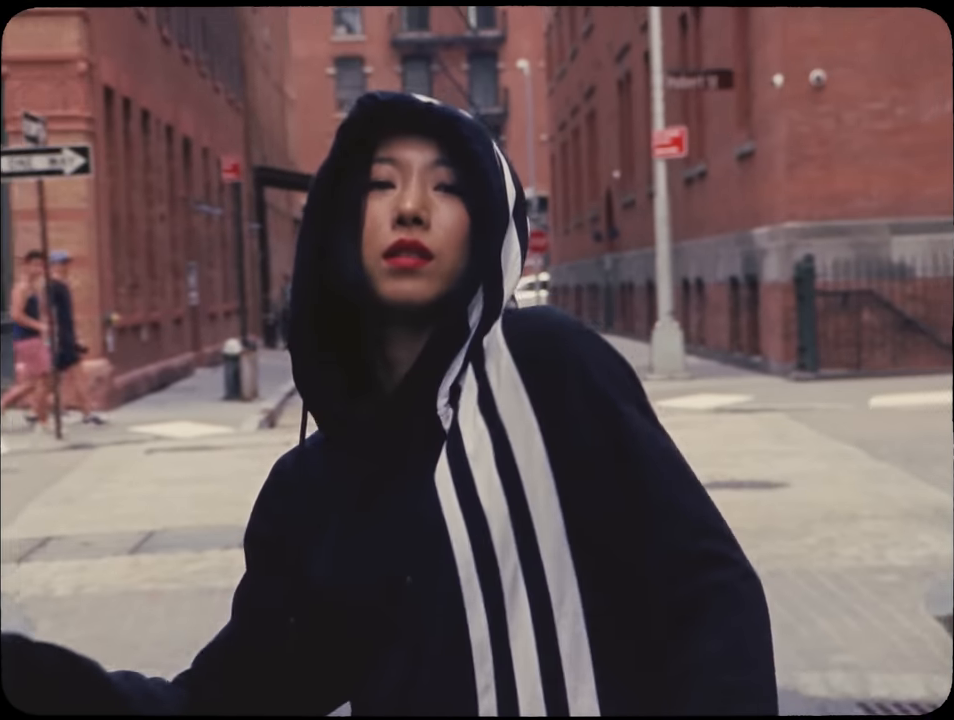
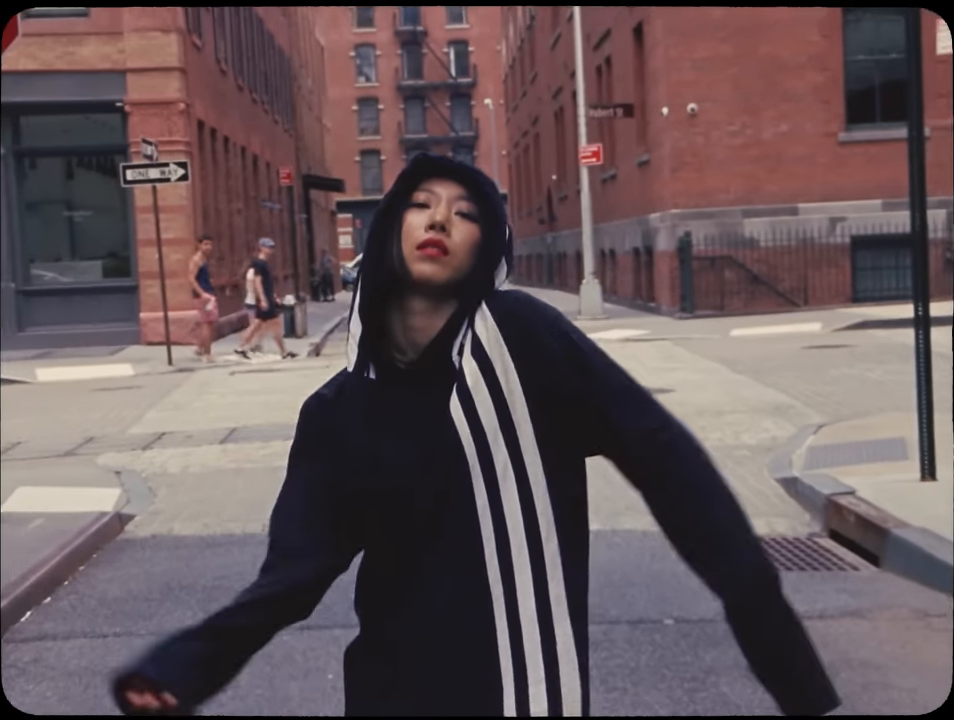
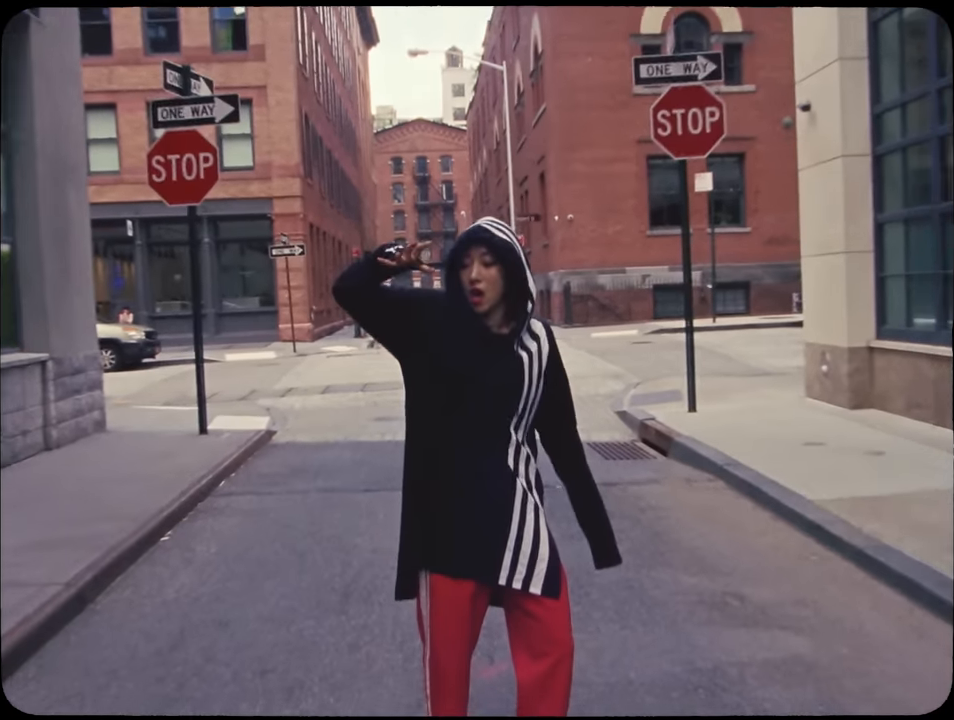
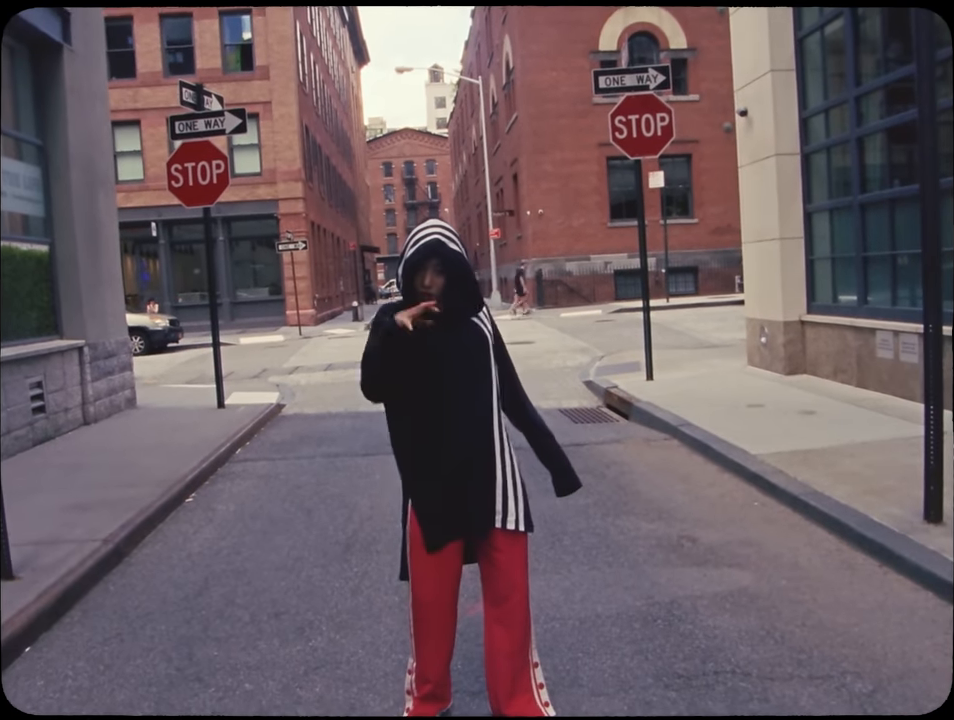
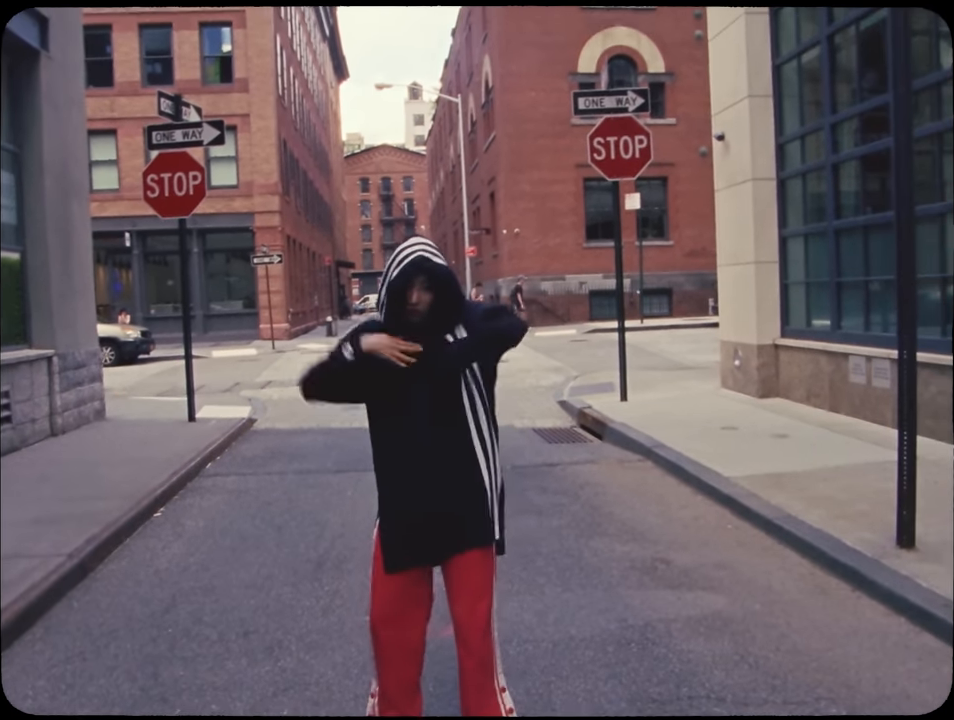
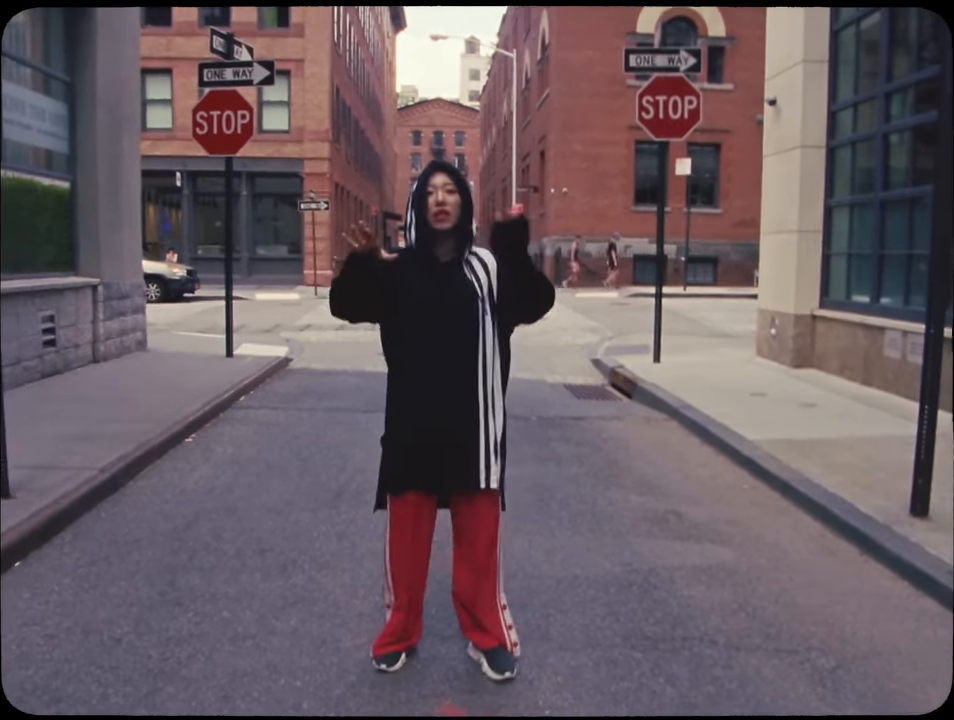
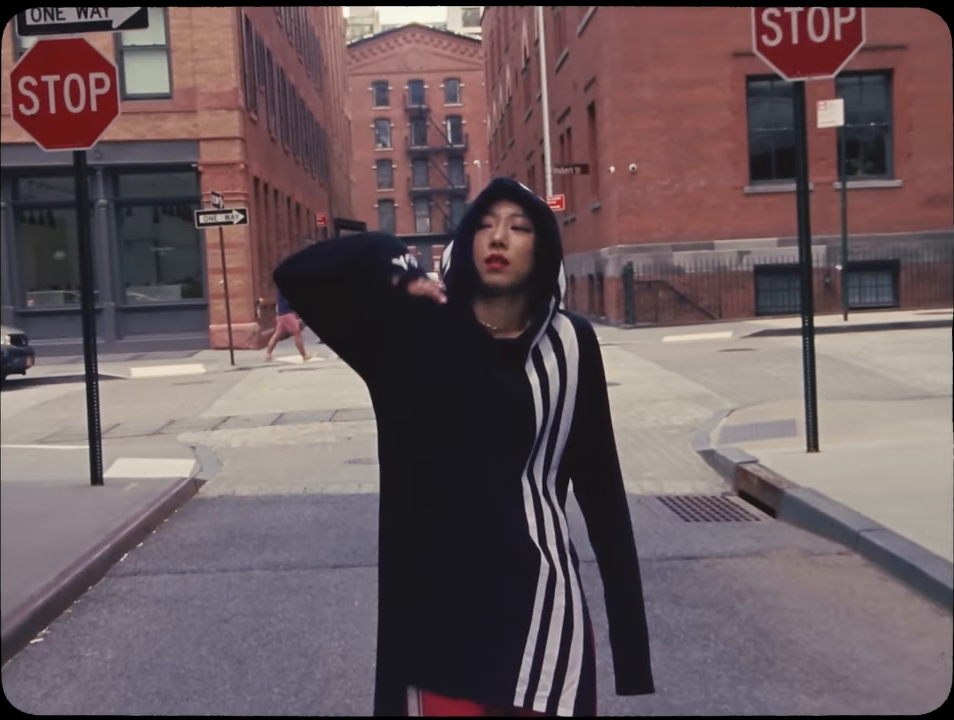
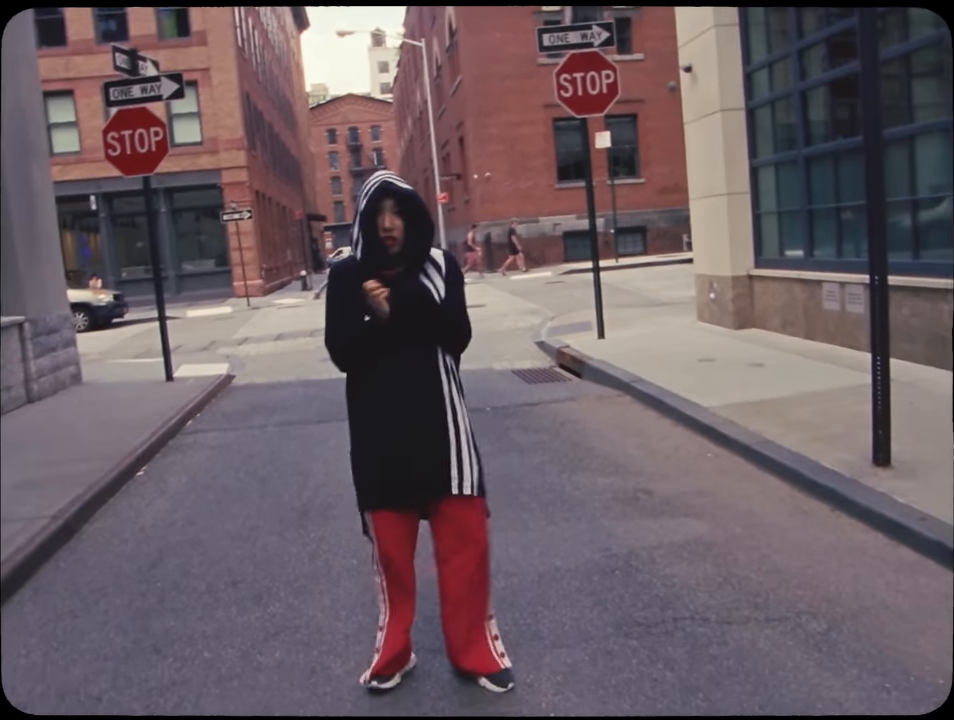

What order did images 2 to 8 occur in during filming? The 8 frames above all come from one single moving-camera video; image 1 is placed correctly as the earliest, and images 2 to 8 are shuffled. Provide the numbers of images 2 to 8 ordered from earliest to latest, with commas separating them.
2, 7, 3, 4, 5, 8, 6
